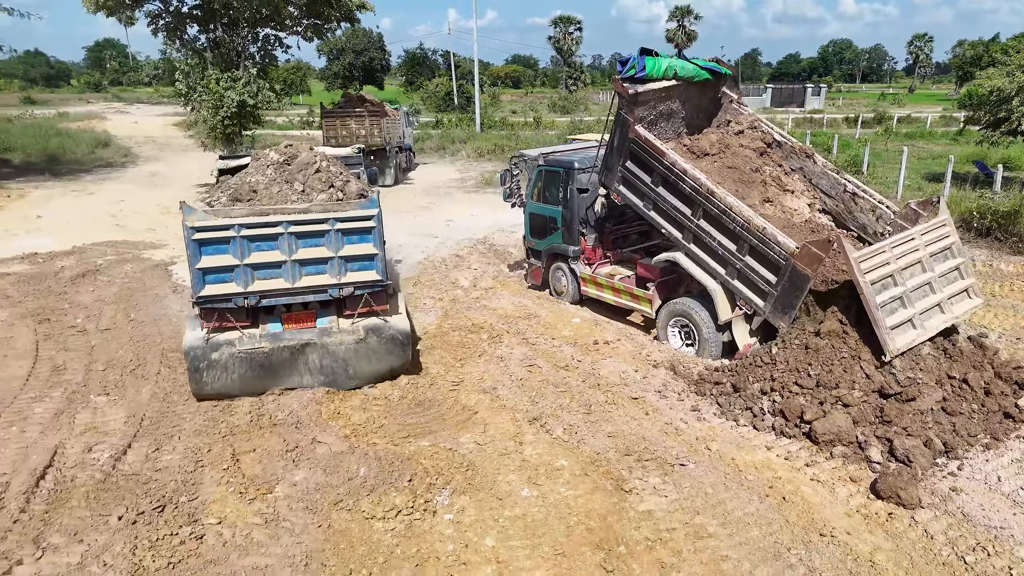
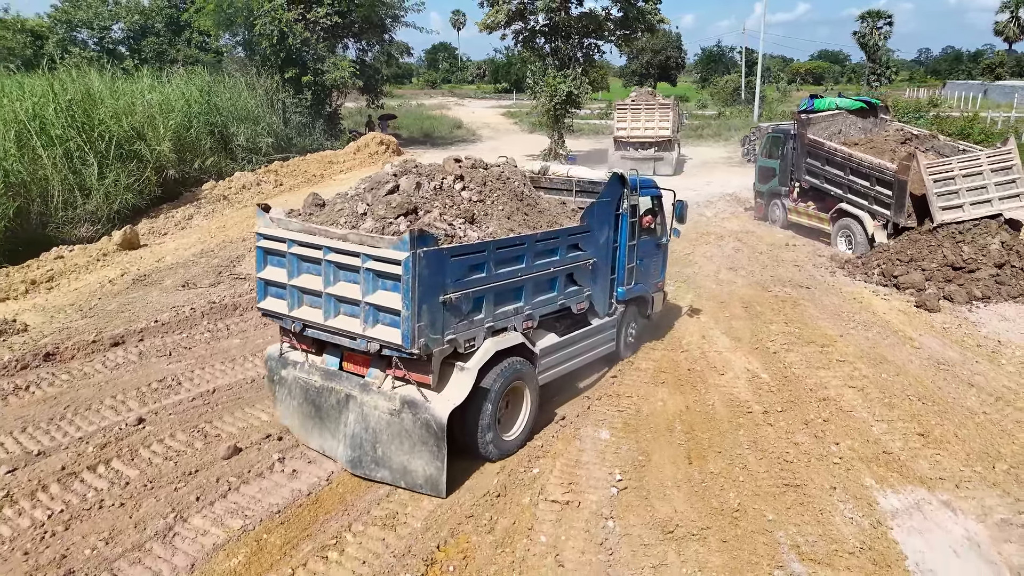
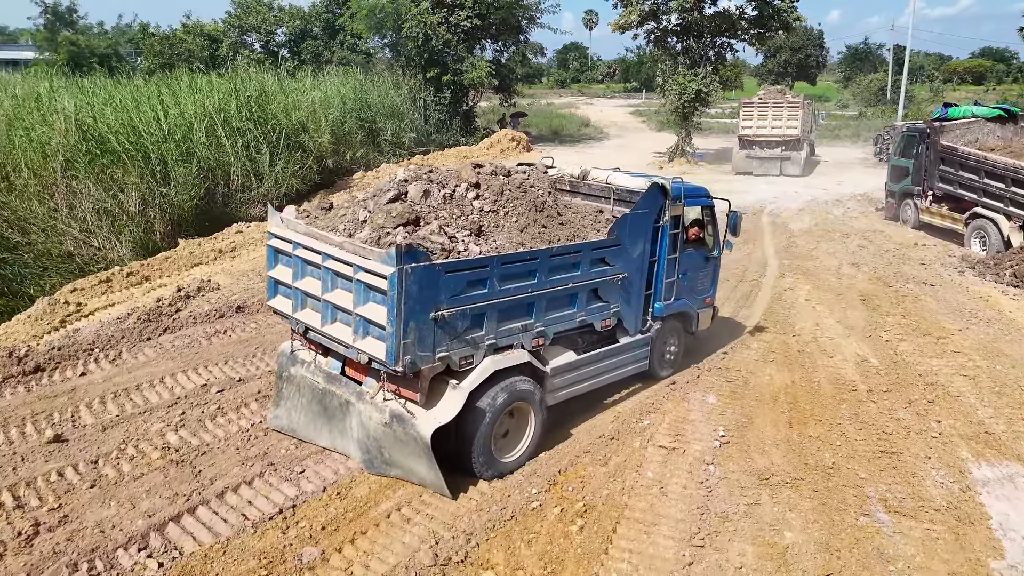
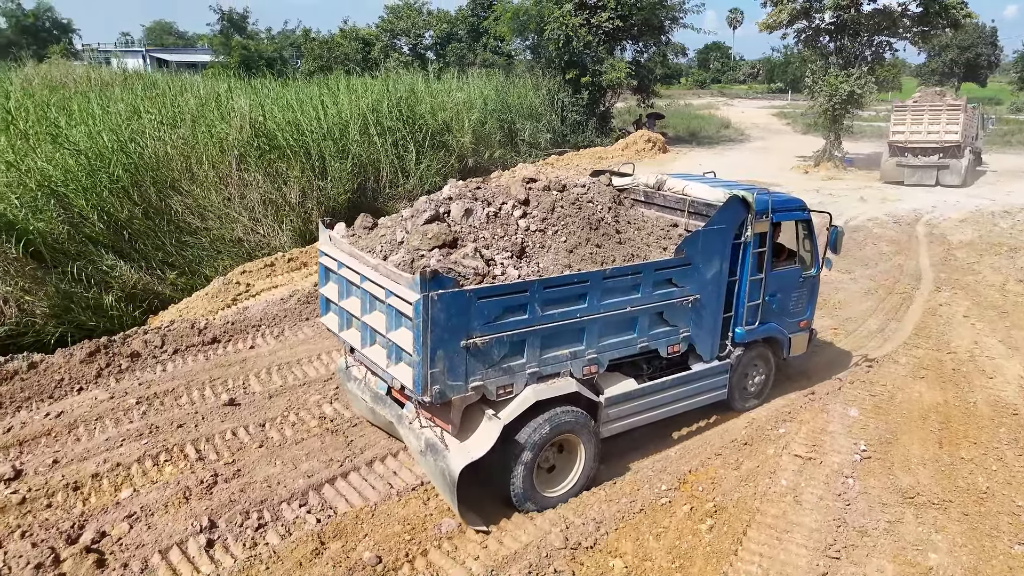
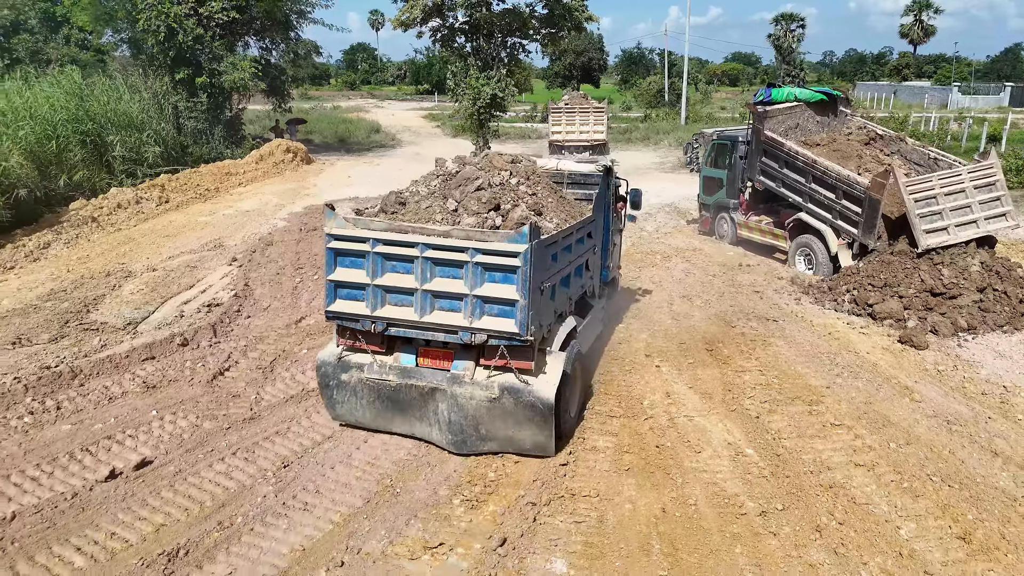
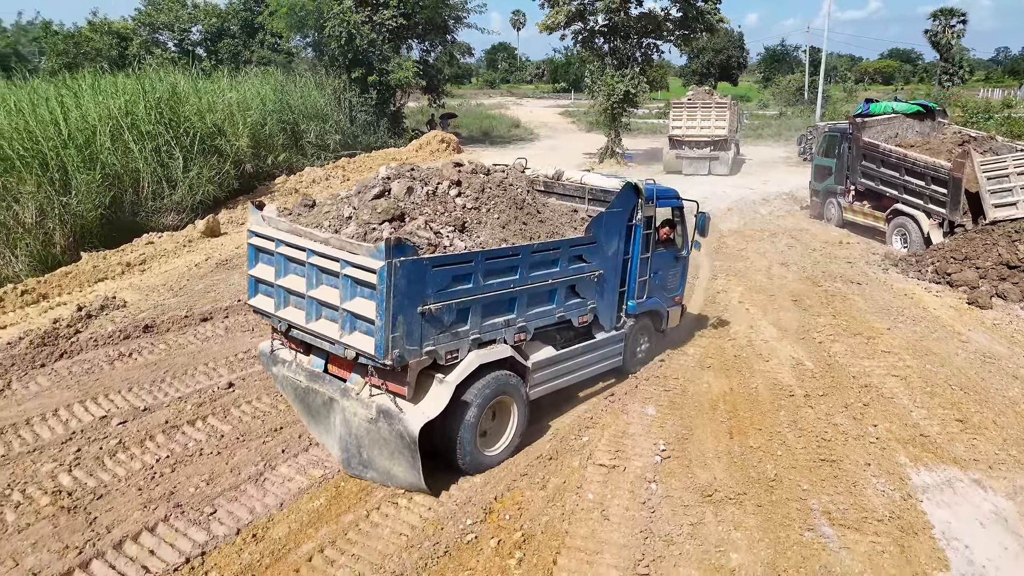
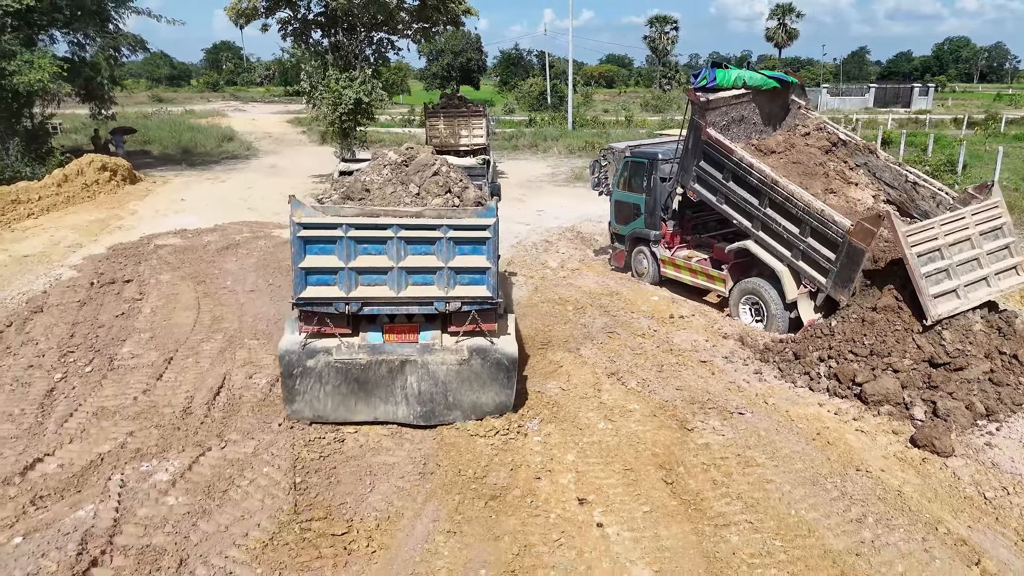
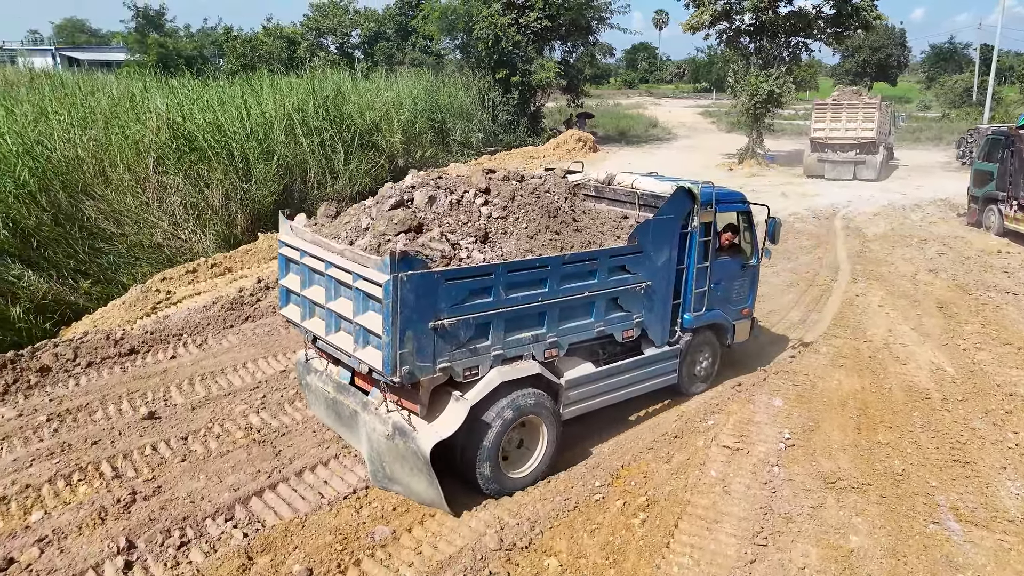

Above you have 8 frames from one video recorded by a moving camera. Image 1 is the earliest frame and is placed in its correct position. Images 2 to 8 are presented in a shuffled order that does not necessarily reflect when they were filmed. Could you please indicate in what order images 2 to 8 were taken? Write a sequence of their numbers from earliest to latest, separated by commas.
7, 5, 2, 6, 3, 8, 4
